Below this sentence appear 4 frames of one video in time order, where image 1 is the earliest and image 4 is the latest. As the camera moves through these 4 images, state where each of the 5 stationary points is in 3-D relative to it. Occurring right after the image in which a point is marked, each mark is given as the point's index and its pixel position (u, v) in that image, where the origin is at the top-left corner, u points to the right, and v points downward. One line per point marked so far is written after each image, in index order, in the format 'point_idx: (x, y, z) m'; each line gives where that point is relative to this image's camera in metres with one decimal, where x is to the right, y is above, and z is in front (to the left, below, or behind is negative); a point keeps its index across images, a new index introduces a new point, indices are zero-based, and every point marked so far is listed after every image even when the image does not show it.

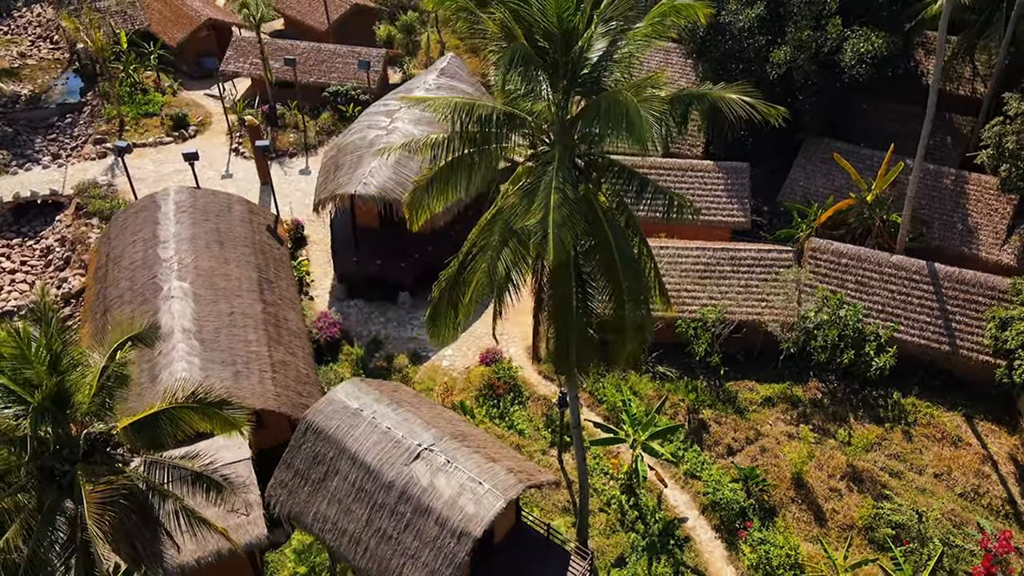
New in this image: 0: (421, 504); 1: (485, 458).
0: (-1.8, -4.3, +14.9) m
1: (-0.6, -3.6, +15.8) m
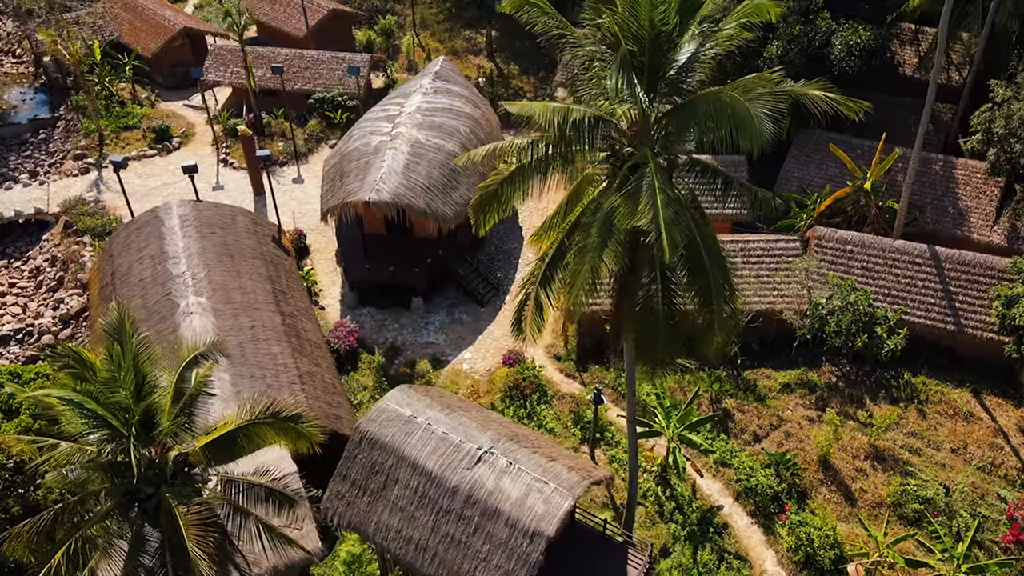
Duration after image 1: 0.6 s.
0: (-0.5, -4.4, +14.9) m
1: (+0.7, -3.6, +16.0) m
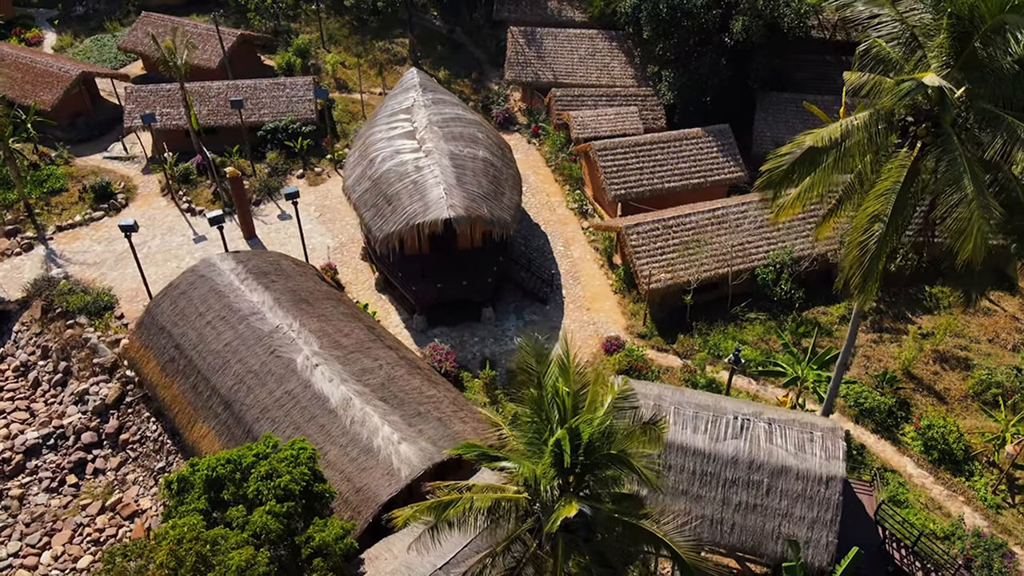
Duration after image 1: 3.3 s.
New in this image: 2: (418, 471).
0: (+5.6, -3.8, +15.9) m
1: (+6.3, -2.9, +17.2) m
2: (-2.2, -4.3, +17.9) m
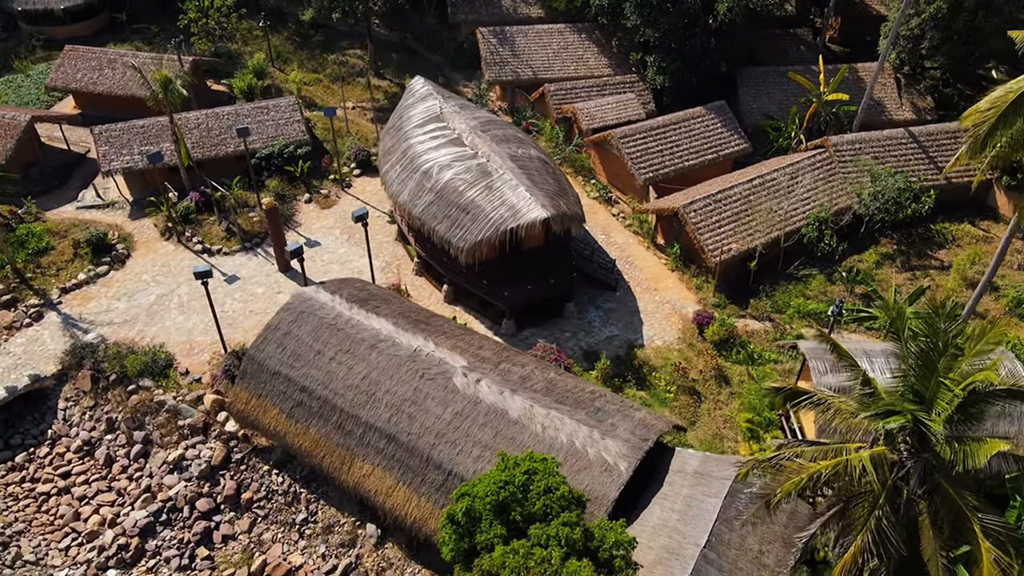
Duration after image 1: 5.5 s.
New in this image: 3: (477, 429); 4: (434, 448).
0: (+10.8, -2.5, +17.7) m
1: (+11.1, -1.5, +19.0) m
2: (+3.0, -4.2, +18.1) m
3: (-0.9, -3.7, +19.4) m
4: (-2.0, -4.1, +19.5) m
